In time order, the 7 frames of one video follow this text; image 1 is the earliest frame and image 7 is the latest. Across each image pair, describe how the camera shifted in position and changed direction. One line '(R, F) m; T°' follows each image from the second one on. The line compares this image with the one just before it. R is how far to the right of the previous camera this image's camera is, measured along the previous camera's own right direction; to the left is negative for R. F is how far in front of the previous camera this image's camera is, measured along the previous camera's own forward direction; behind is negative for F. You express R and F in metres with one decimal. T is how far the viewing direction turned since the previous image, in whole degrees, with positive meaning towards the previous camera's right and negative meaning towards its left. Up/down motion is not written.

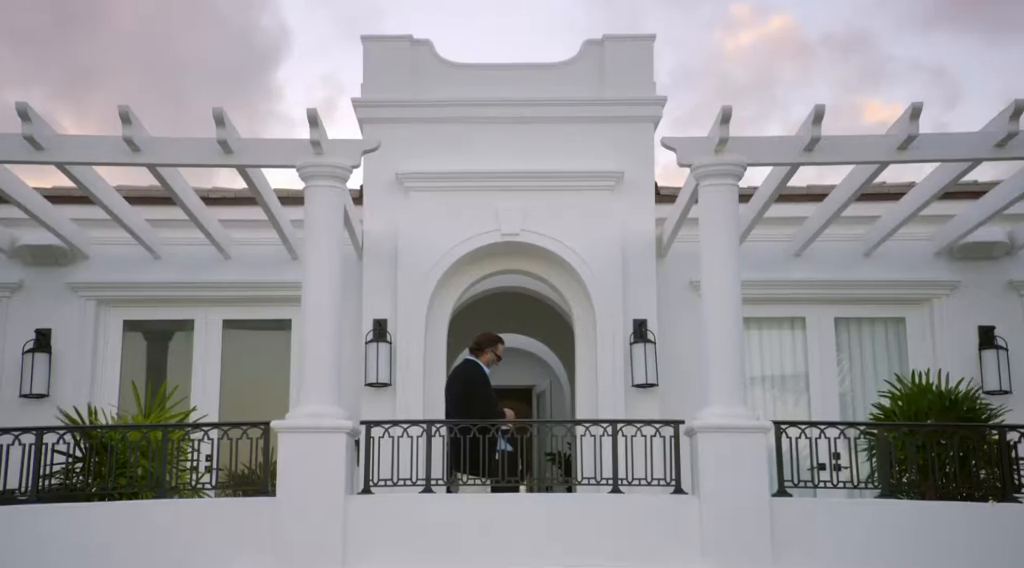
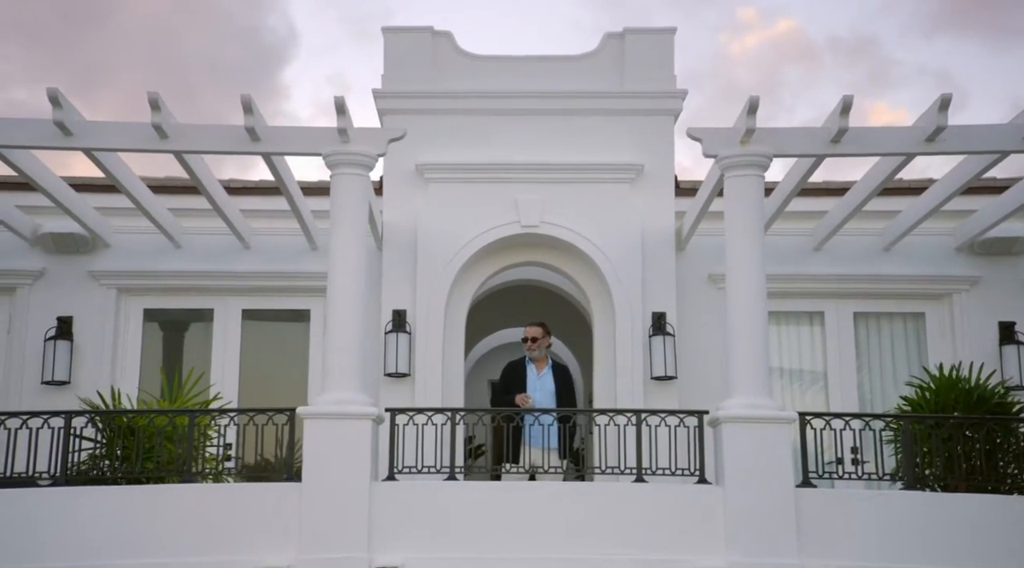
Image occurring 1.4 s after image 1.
(-0.1, 0.0) m; 0°
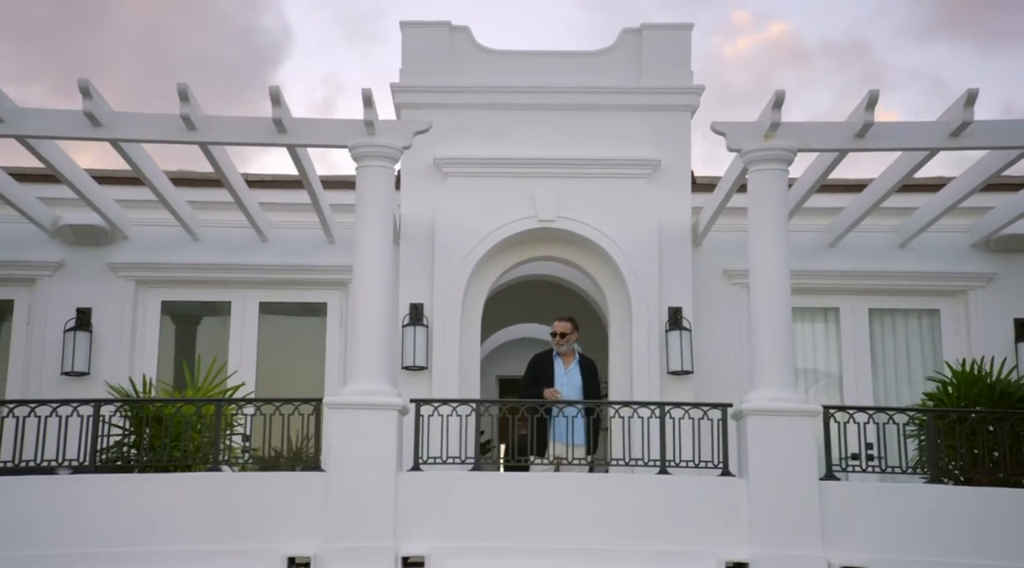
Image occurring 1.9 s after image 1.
(-0.2, 0.0) m; 0°
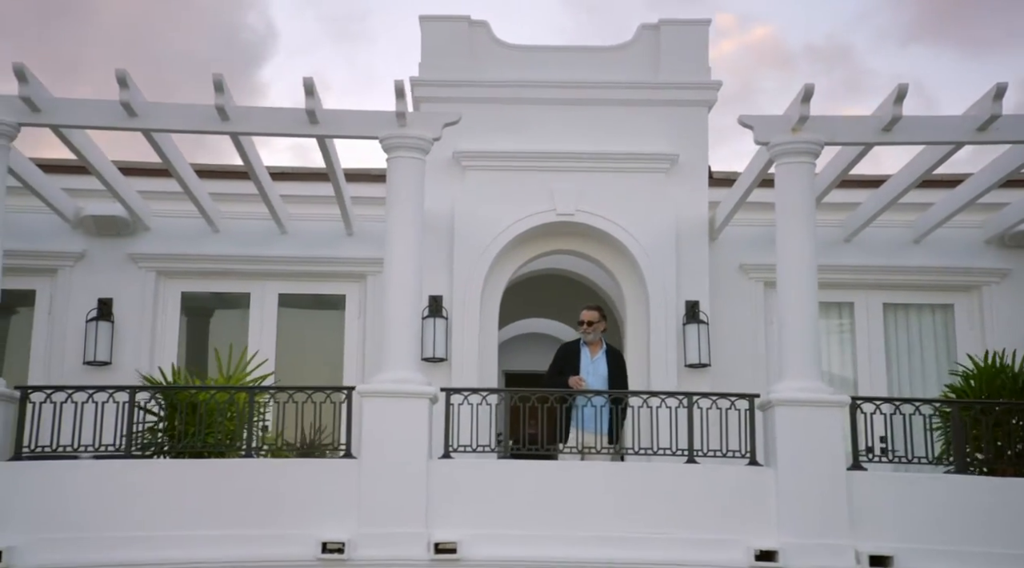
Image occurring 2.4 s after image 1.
(-0.2, -0.1) m; 0°
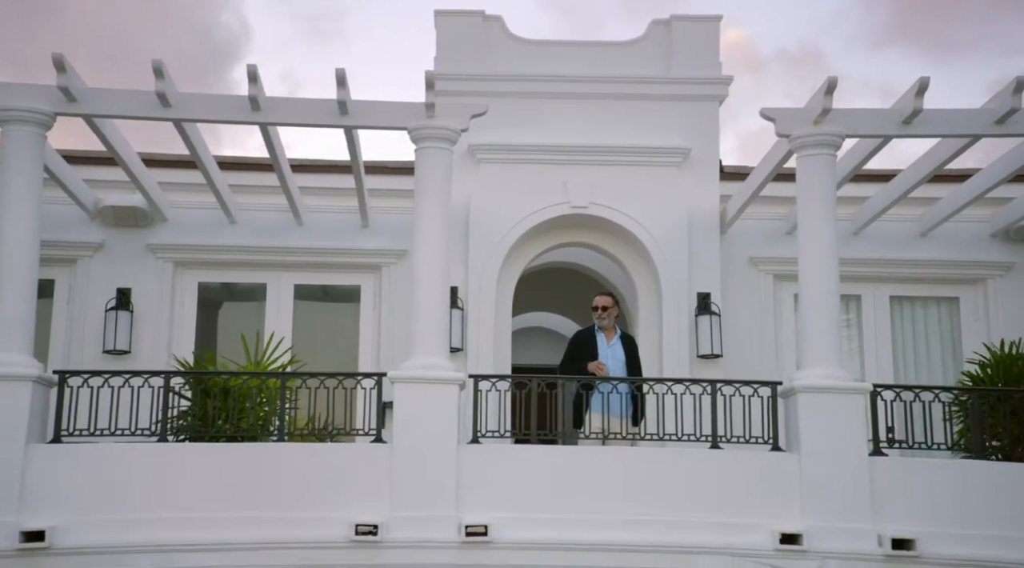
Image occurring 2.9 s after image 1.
(-0.3, -0.1) m; +1°
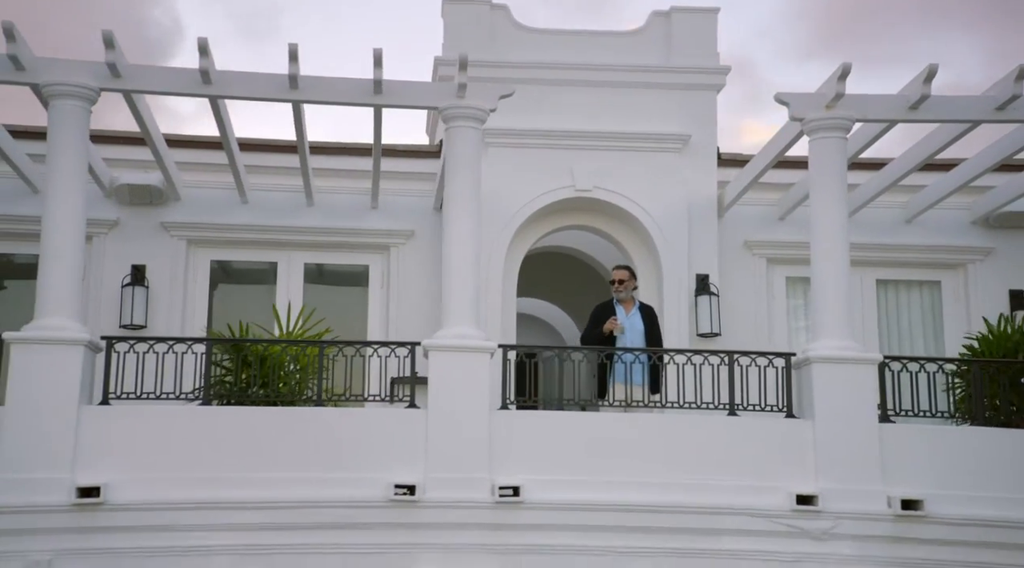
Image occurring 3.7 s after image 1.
(-0.5, -0.3) m; +2°
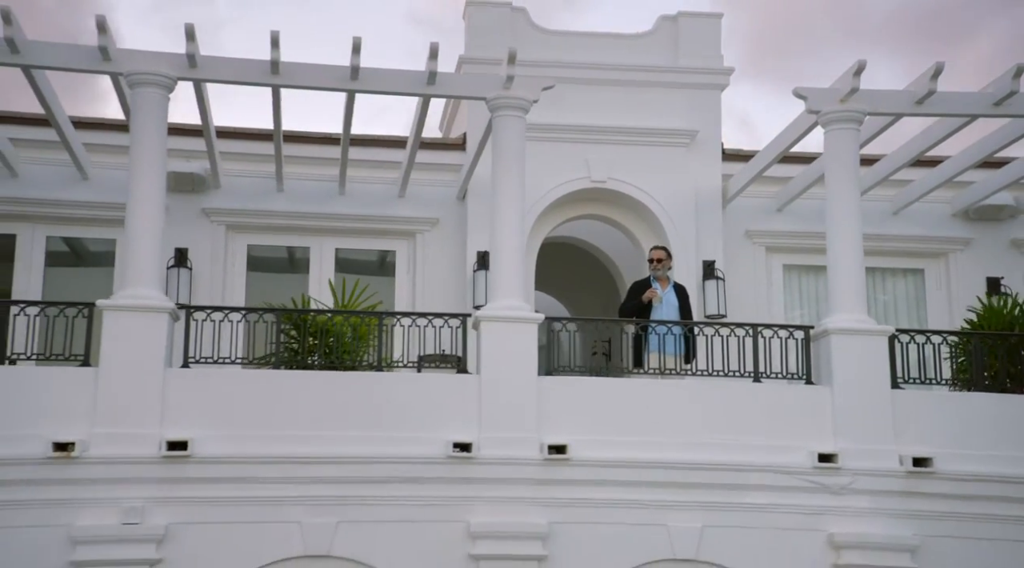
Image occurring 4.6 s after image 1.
(-0.7, -0.6) m; +2°
